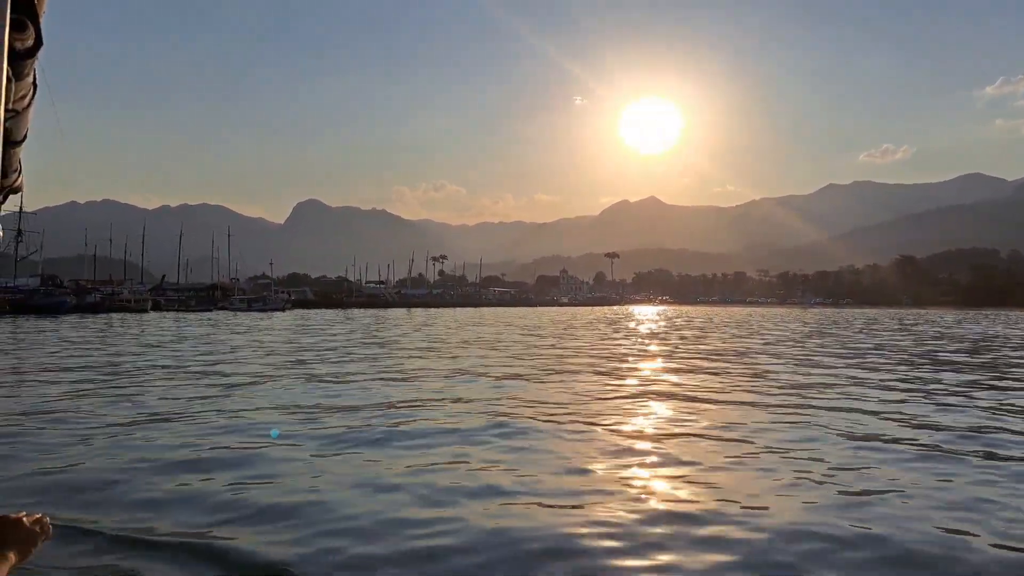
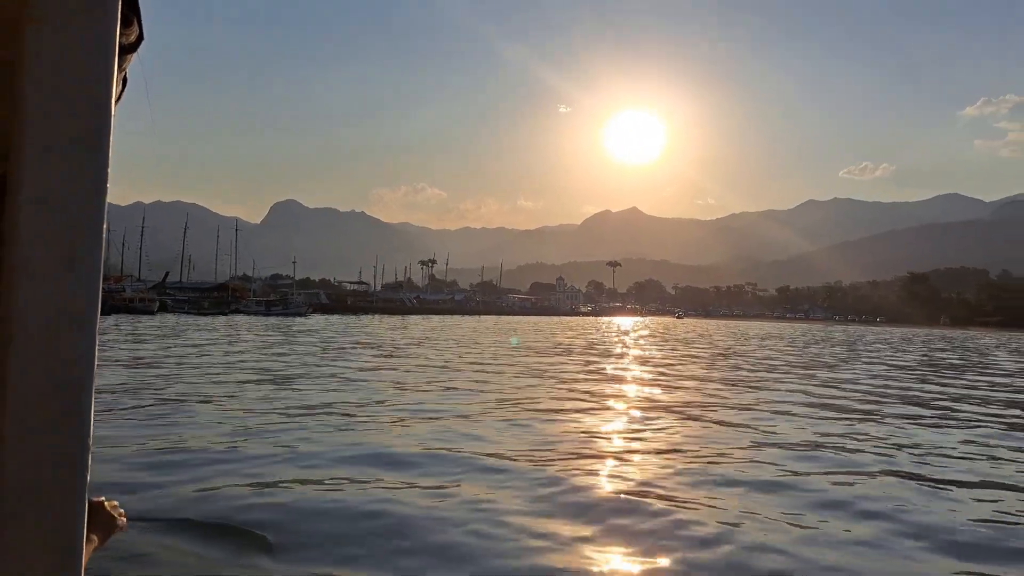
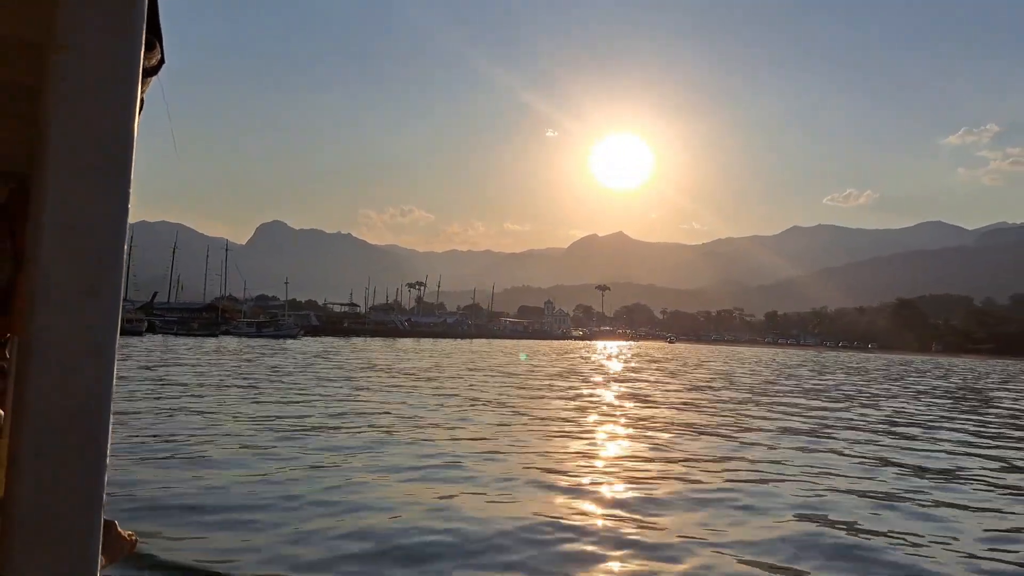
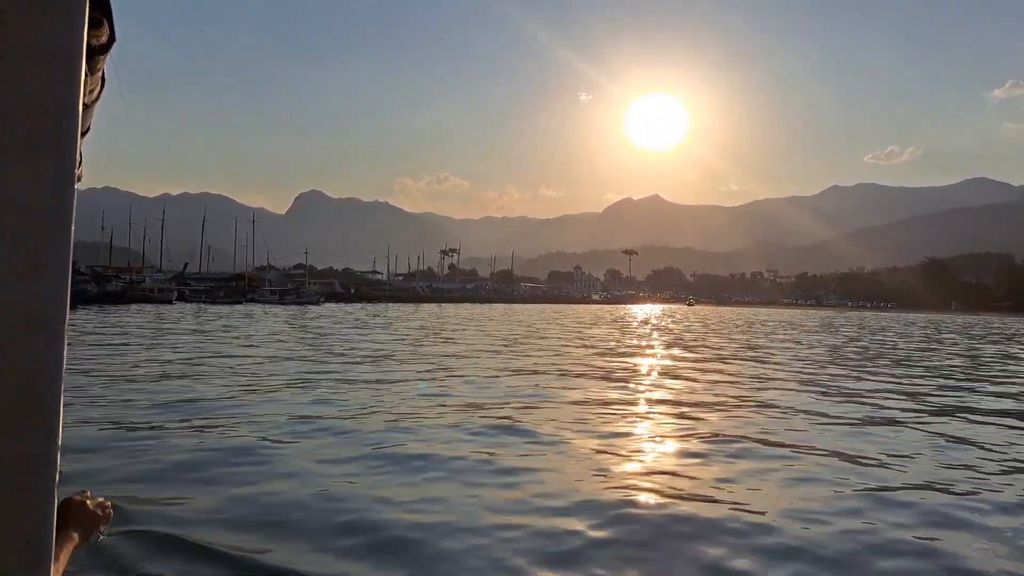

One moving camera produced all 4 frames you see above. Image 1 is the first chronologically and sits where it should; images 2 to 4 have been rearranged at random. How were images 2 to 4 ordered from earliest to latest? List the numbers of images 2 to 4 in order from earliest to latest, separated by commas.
4, 2, 3
